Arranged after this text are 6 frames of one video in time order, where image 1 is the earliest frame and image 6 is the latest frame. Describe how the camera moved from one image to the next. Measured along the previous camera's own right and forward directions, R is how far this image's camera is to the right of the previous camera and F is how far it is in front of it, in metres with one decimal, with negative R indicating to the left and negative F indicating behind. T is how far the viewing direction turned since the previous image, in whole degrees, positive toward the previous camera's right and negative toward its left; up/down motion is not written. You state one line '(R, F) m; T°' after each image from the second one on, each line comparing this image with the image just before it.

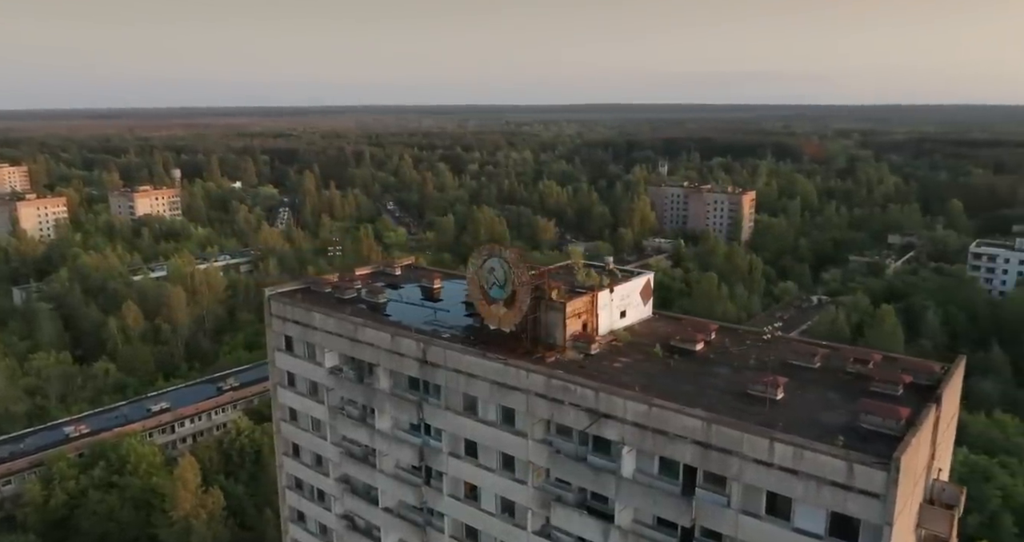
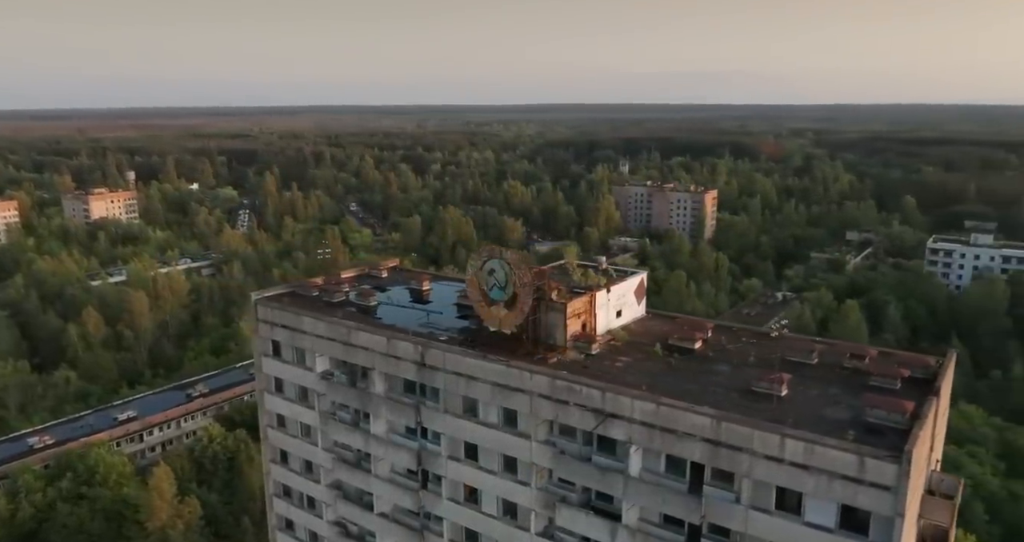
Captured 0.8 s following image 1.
(-1.1, +0.1) m; +3°
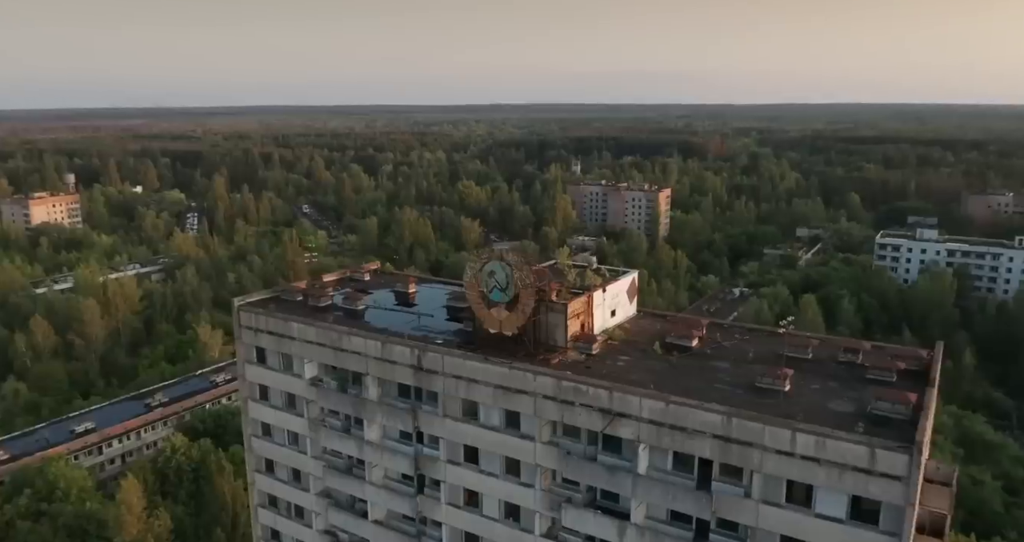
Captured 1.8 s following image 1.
(-1.4, +0.1) m; +4°
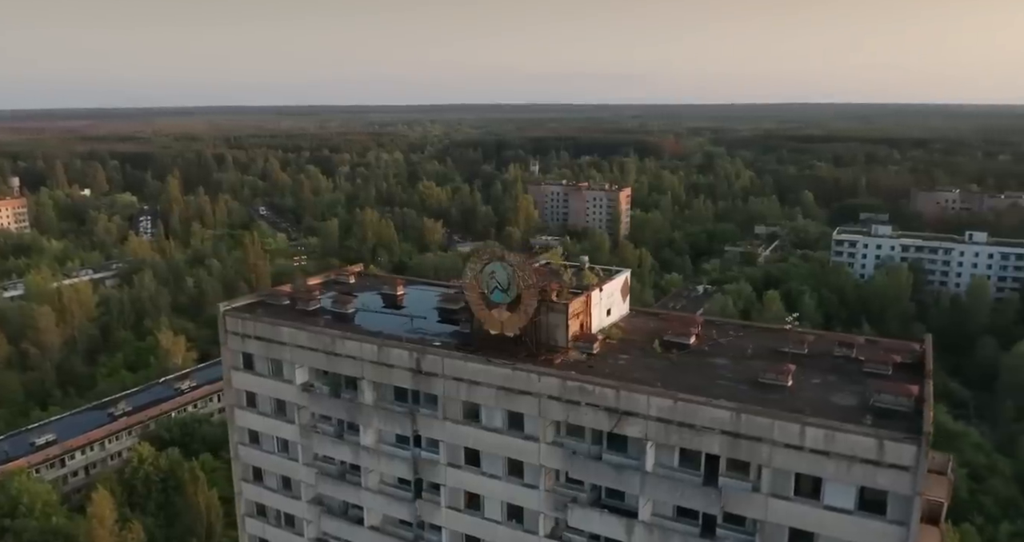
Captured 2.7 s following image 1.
(-1.2, +0.1) m; +3°
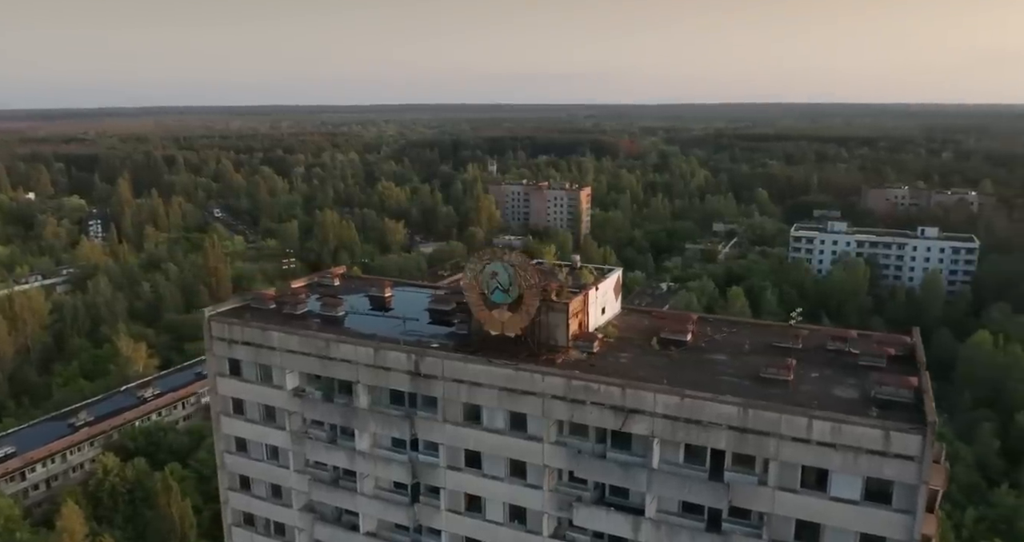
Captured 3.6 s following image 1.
(-1.2, +0.1) m; +3°
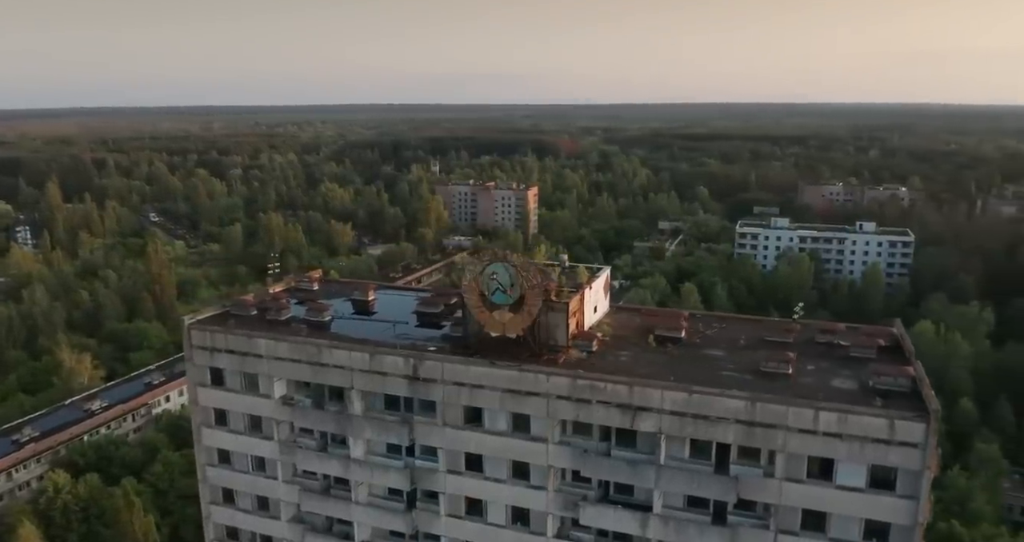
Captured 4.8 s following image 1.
(-1.6, +0.2) m; +5°
